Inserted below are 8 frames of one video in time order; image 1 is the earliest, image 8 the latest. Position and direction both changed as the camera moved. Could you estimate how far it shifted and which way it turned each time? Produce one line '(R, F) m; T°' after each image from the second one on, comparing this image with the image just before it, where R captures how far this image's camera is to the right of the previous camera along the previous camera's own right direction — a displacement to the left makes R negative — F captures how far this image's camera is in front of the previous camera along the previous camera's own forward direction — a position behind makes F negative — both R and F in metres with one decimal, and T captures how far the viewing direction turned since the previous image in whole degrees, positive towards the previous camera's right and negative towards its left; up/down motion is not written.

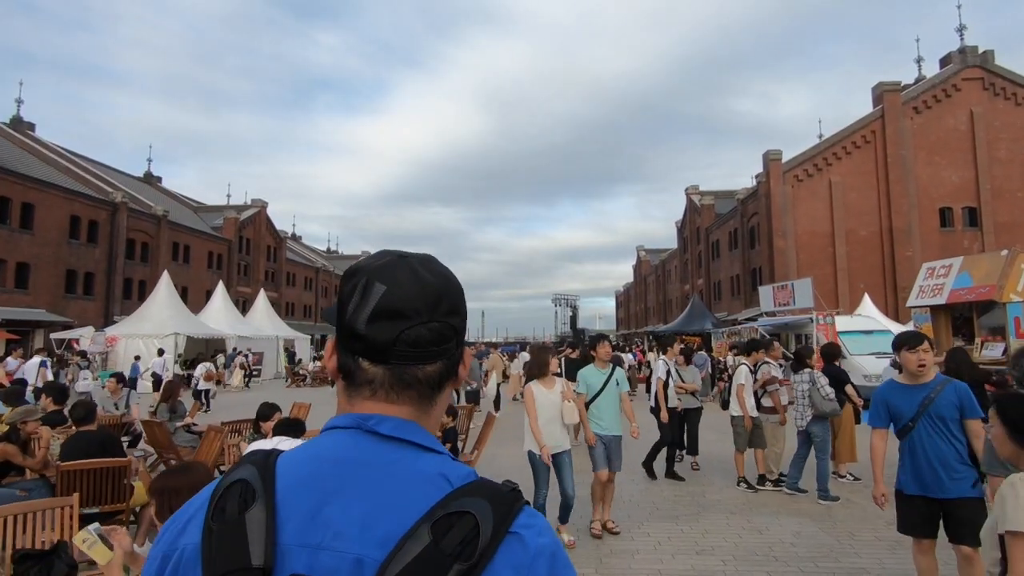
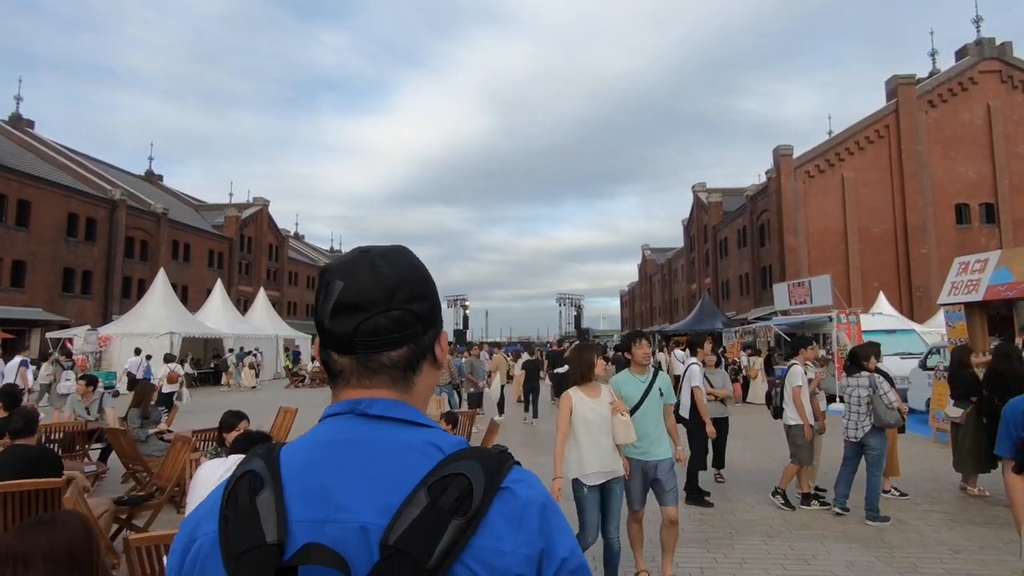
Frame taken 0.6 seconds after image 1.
(0.0, +0.7) m; 0°
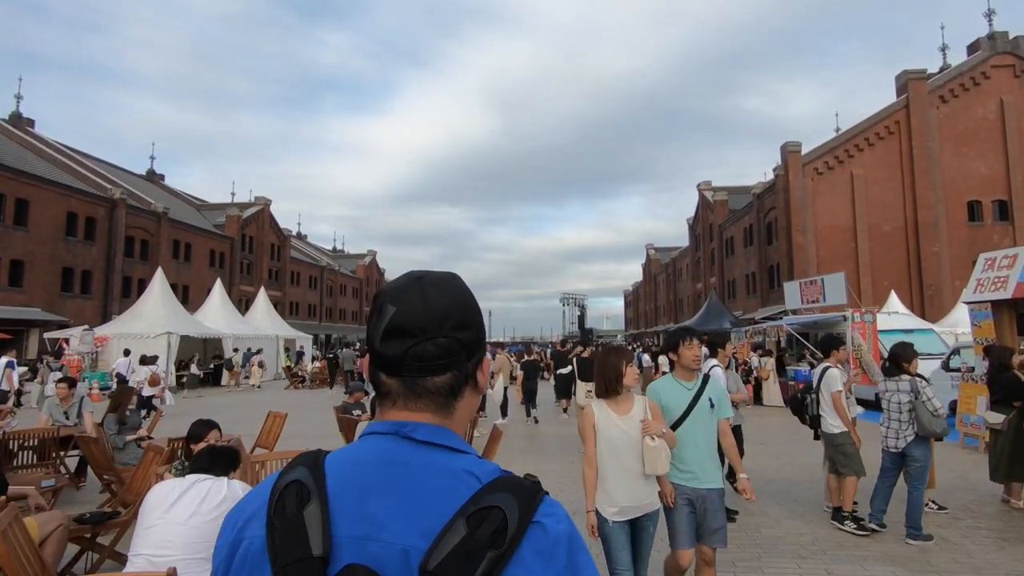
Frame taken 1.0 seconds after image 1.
(0.0, +0.5) m; 0°
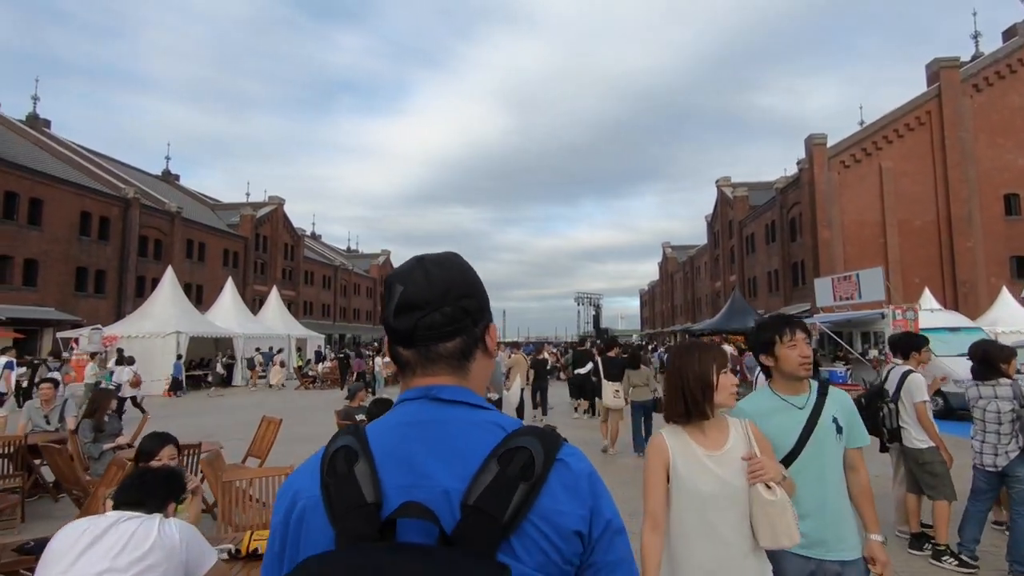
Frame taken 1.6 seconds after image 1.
(0.0, +0.8) m; -1°
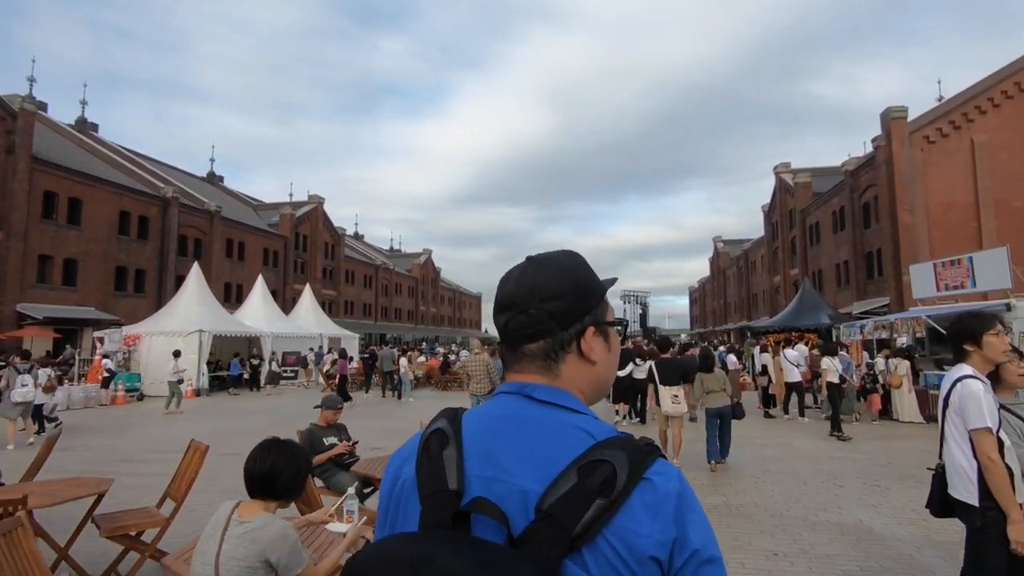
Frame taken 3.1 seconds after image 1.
(+0.2, +2.2) m; -4°
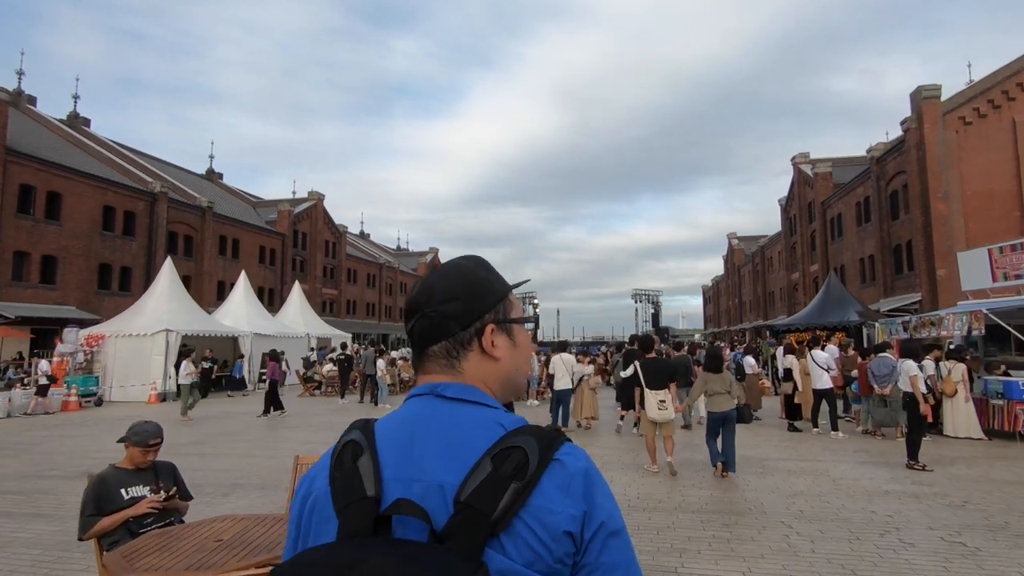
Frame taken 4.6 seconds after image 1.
(+0.7, +2.1) m; -1°
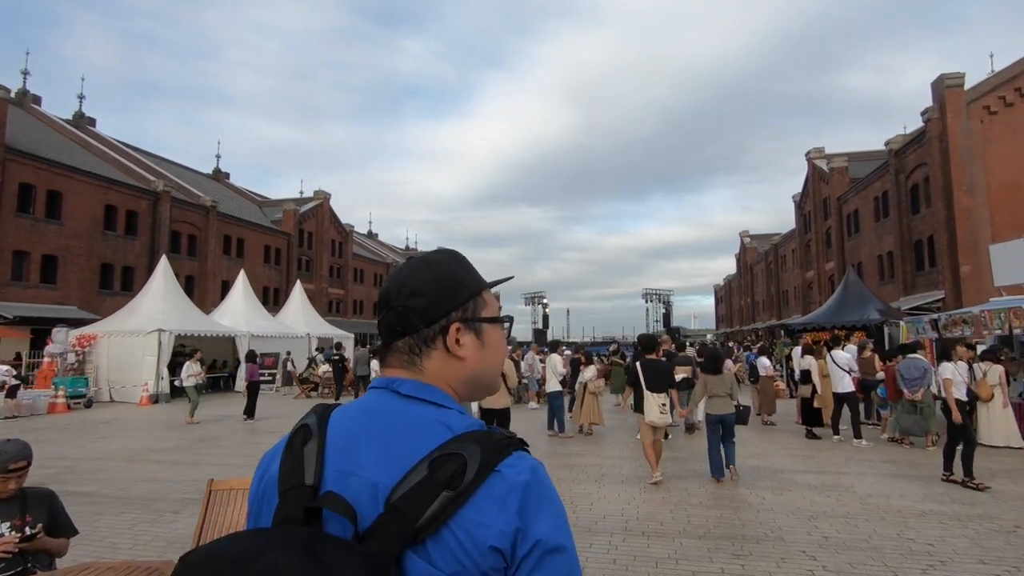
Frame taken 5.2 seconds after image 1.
(+0.3, +0.8) m; -1°
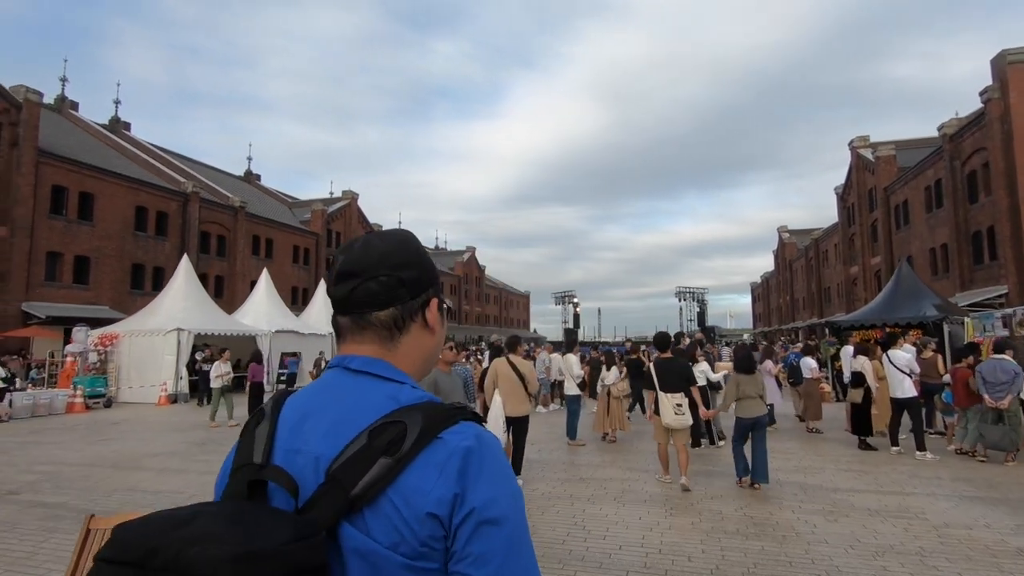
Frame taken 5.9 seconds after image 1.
(+0.3, +0.9) m; -3°
